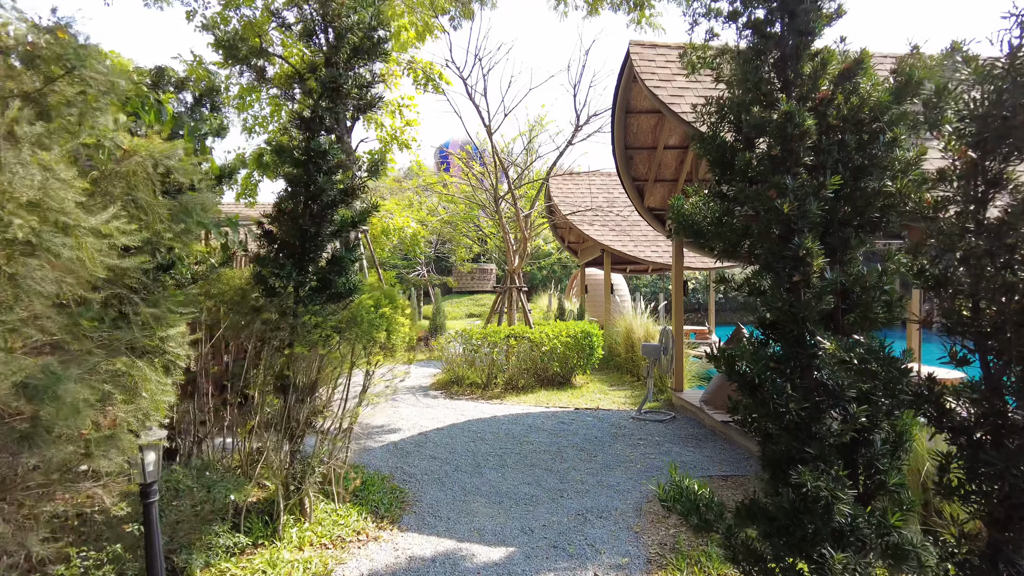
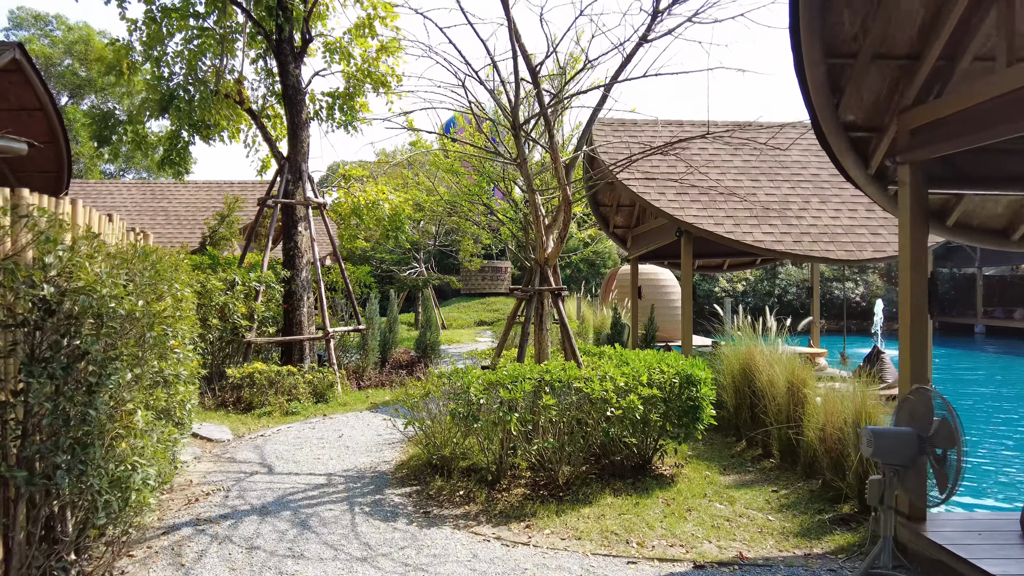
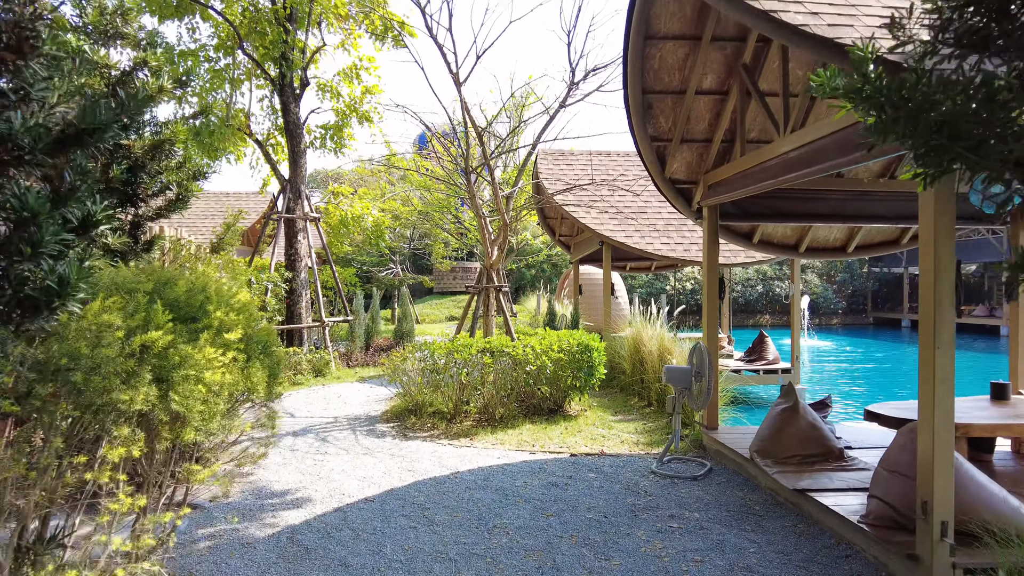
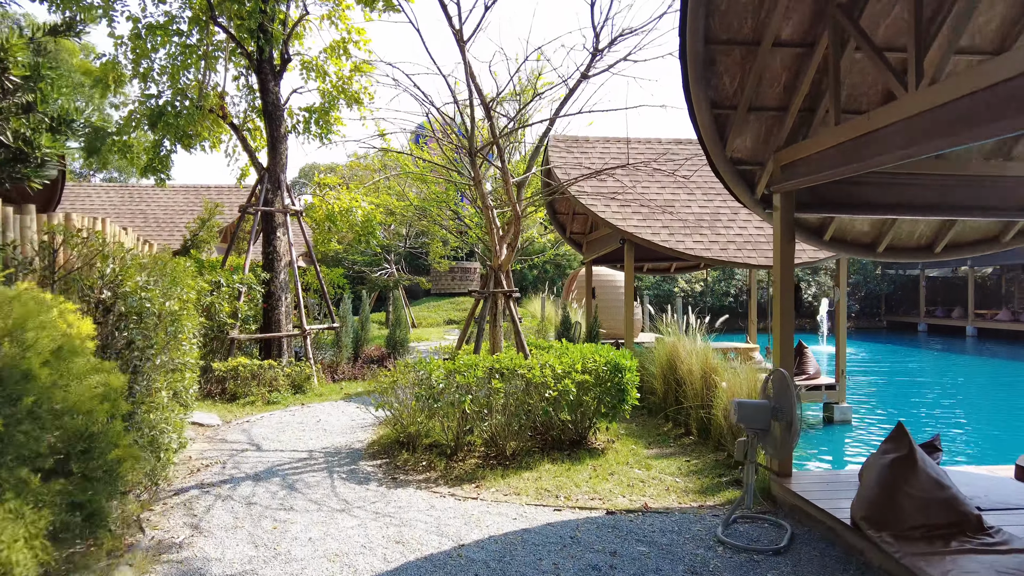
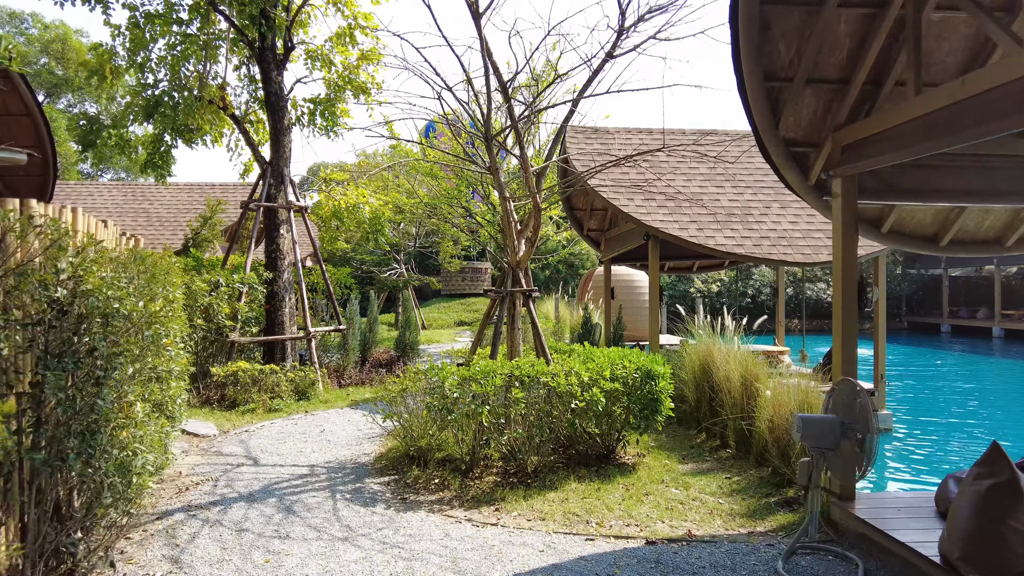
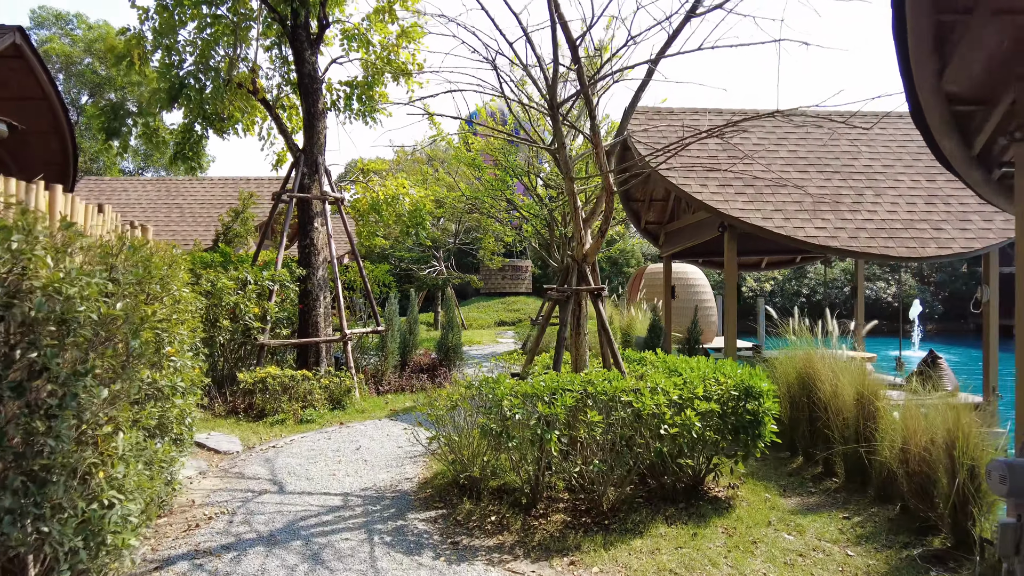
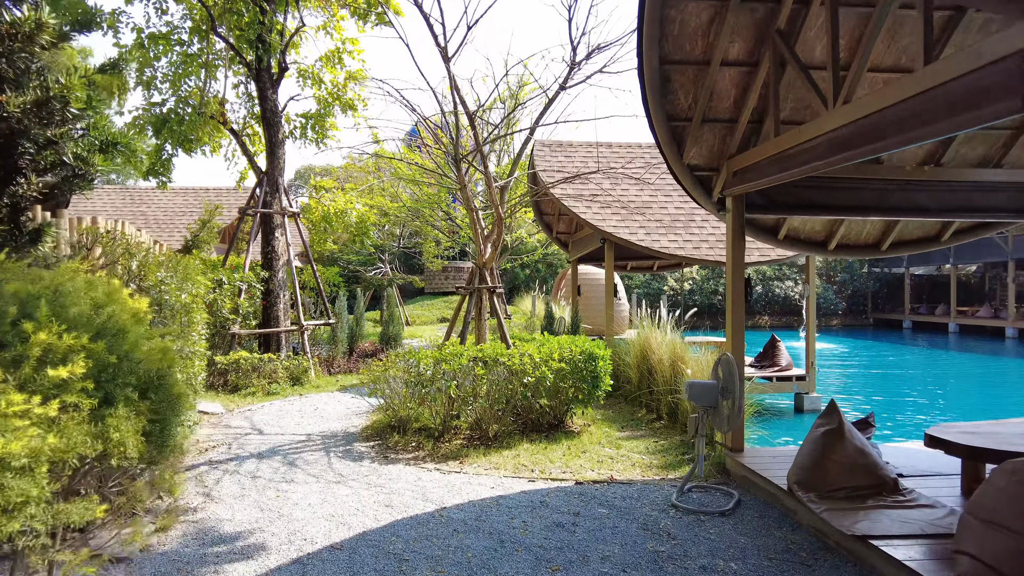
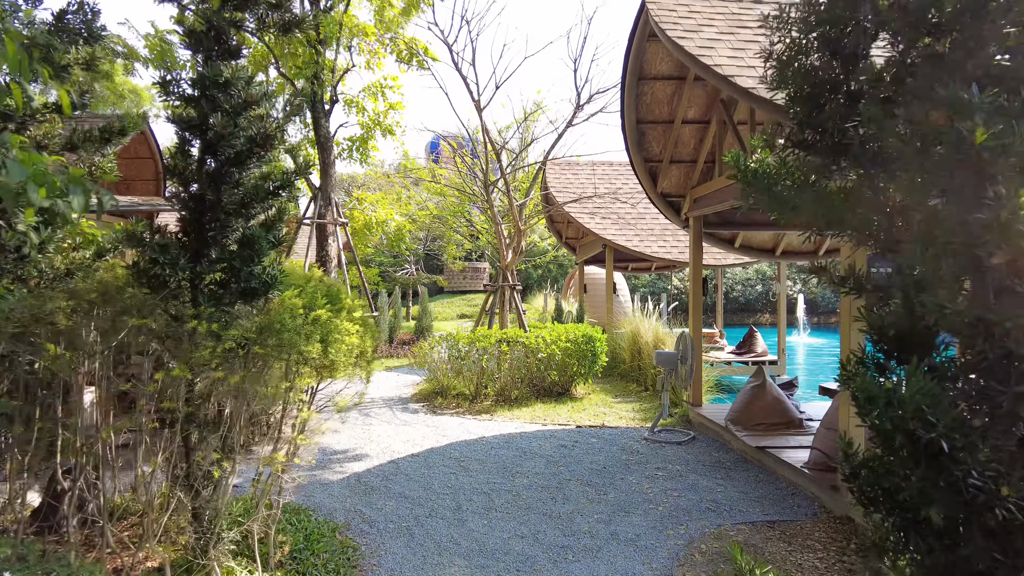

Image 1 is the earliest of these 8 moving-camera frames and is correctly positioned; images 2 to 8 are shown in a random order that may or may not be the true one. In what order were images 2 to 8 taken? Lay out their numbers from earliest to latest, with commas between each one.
8, 3, 7, 4, 5, 2, 6
